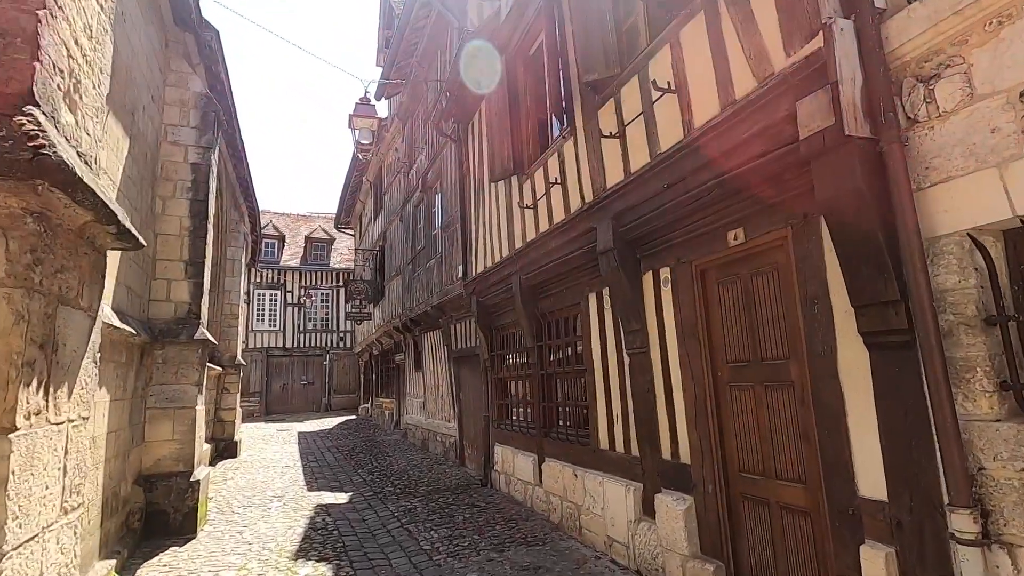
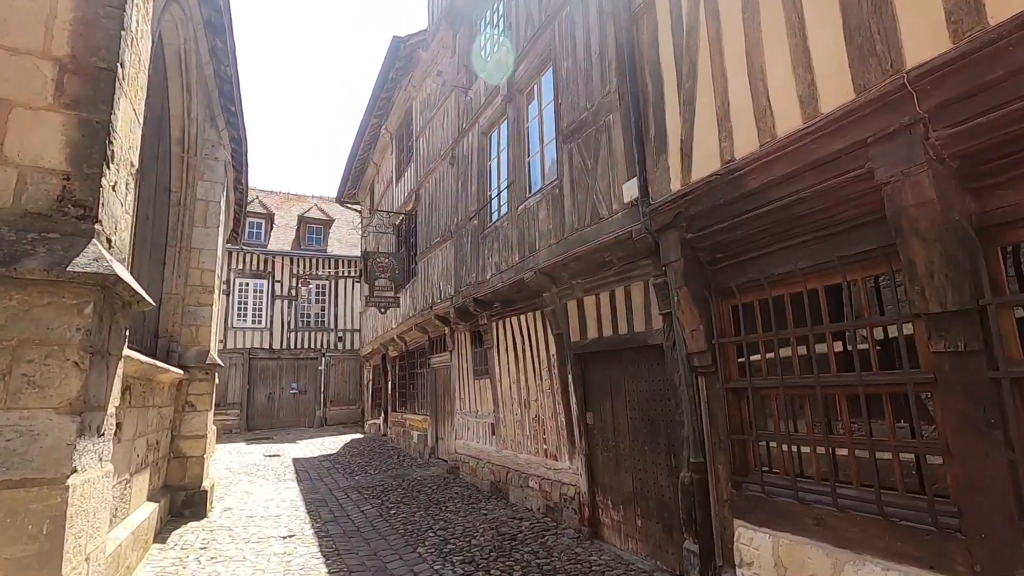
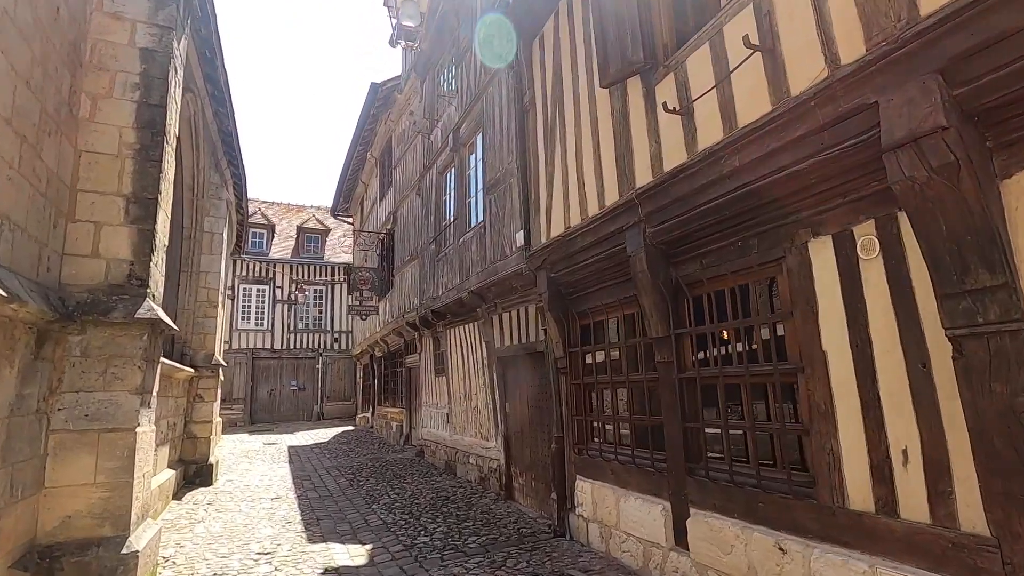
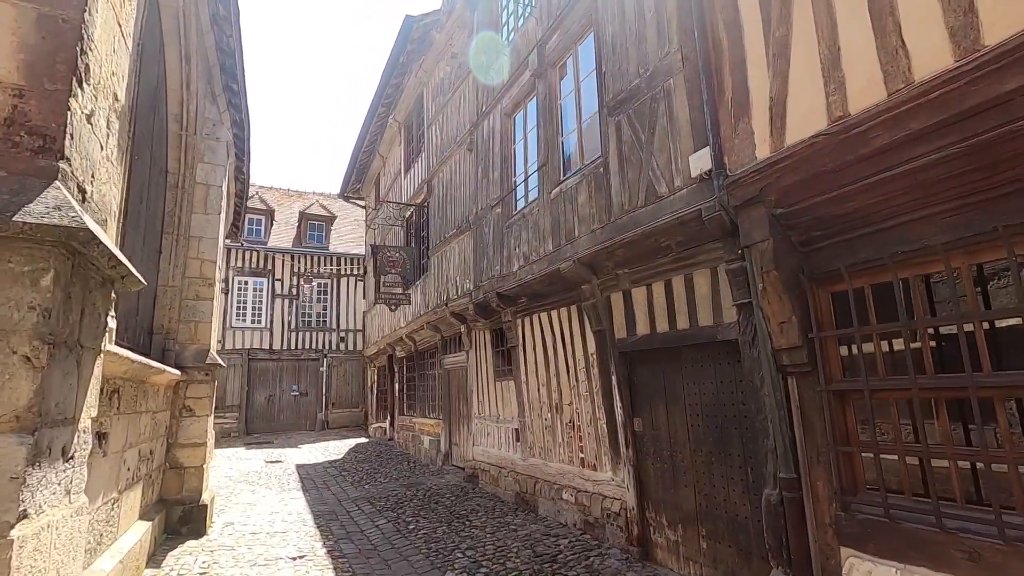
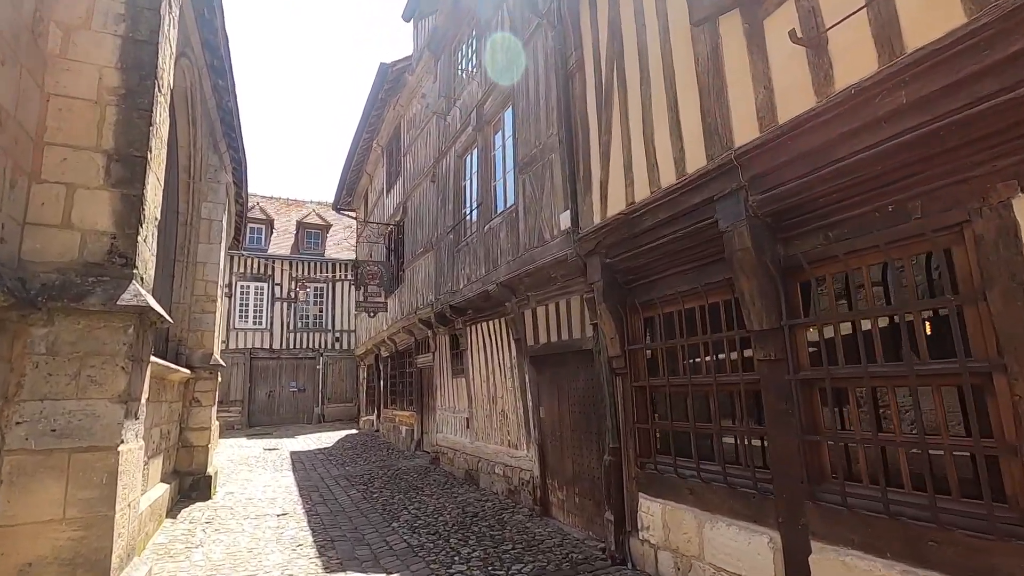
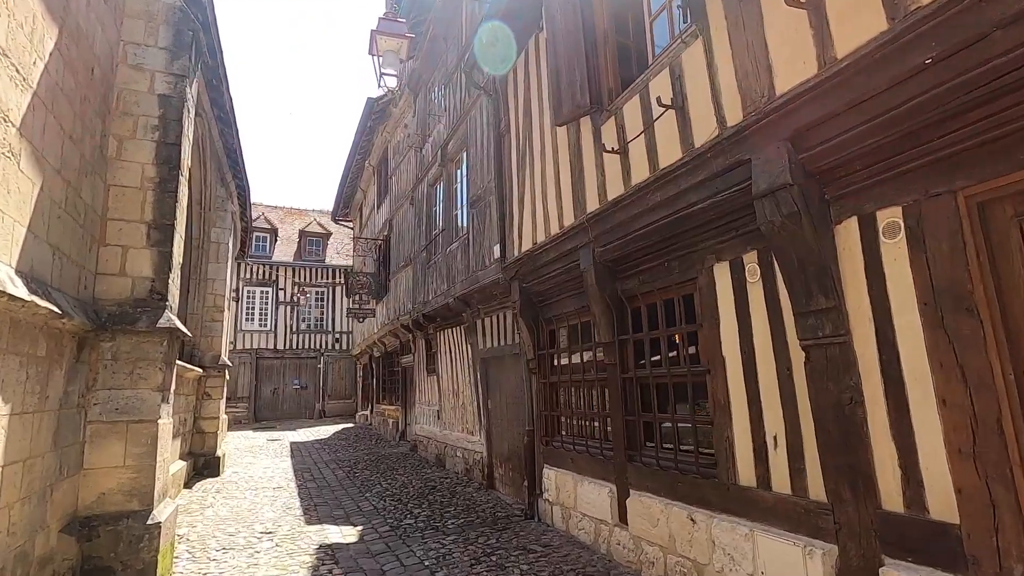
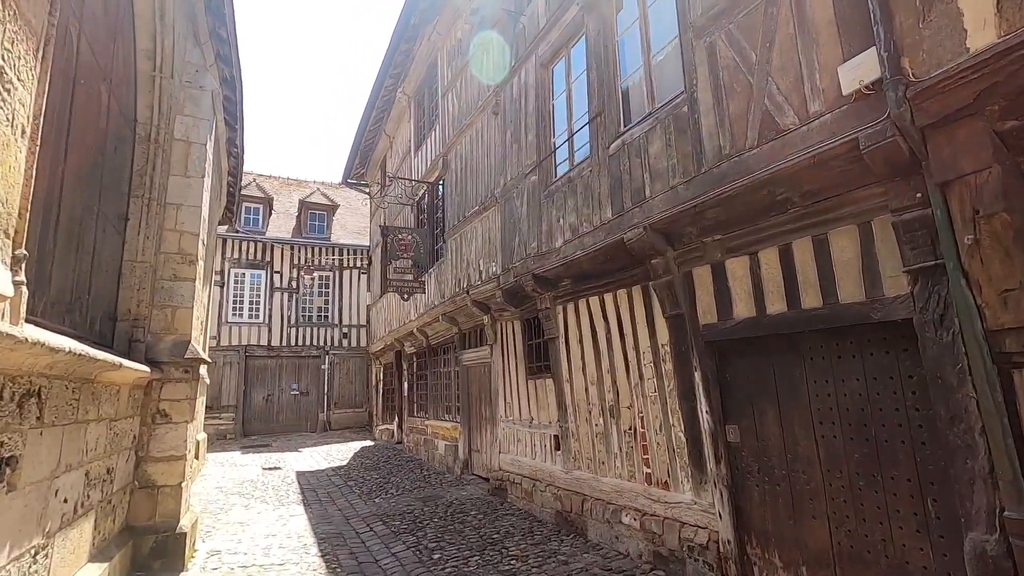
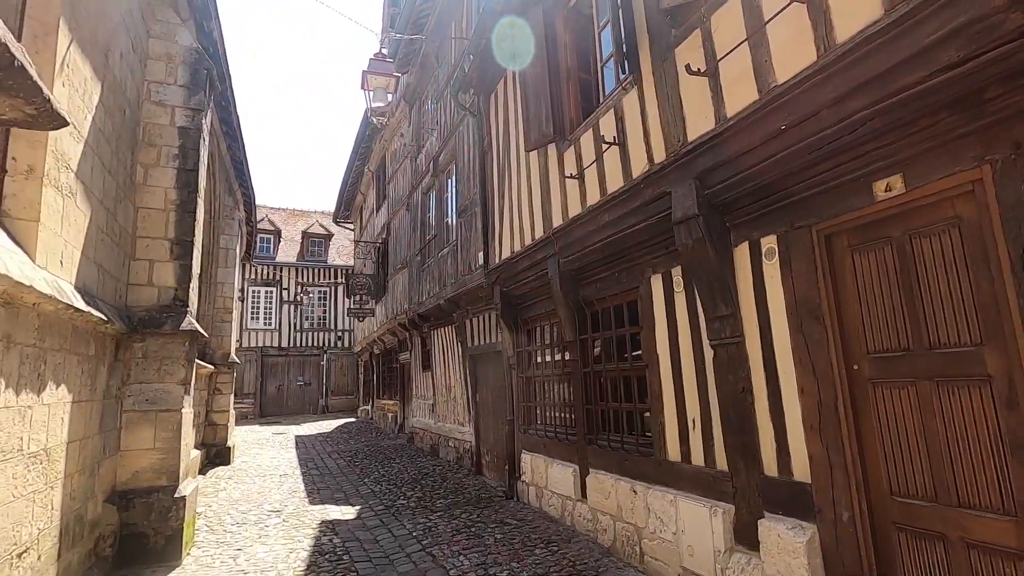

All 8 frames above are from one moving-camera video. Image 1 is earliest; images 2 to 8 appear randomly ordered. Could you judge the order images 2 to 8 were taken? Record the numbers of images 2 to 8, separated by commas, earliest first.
8, 6, 3, 5, 2, 4, 7
